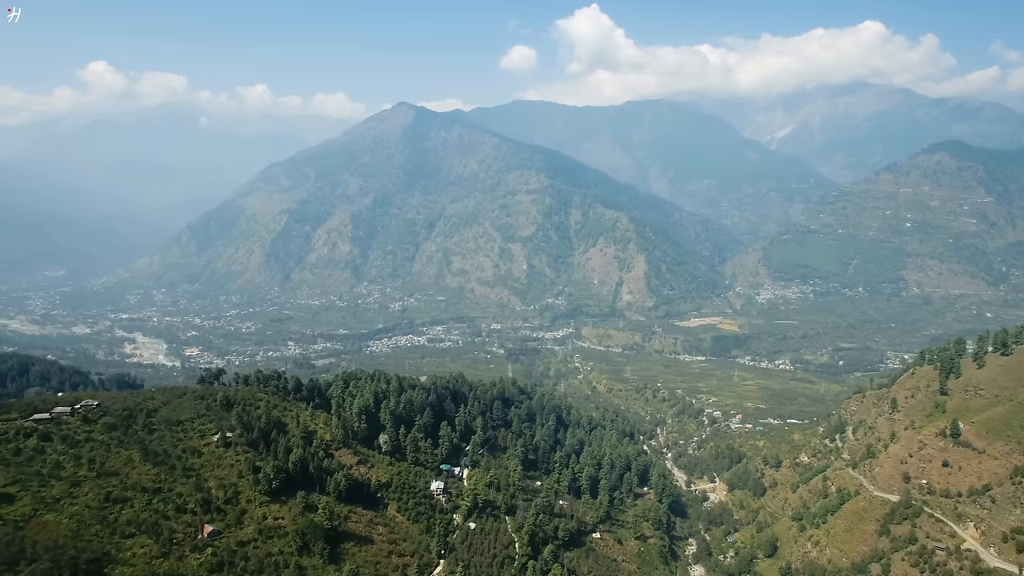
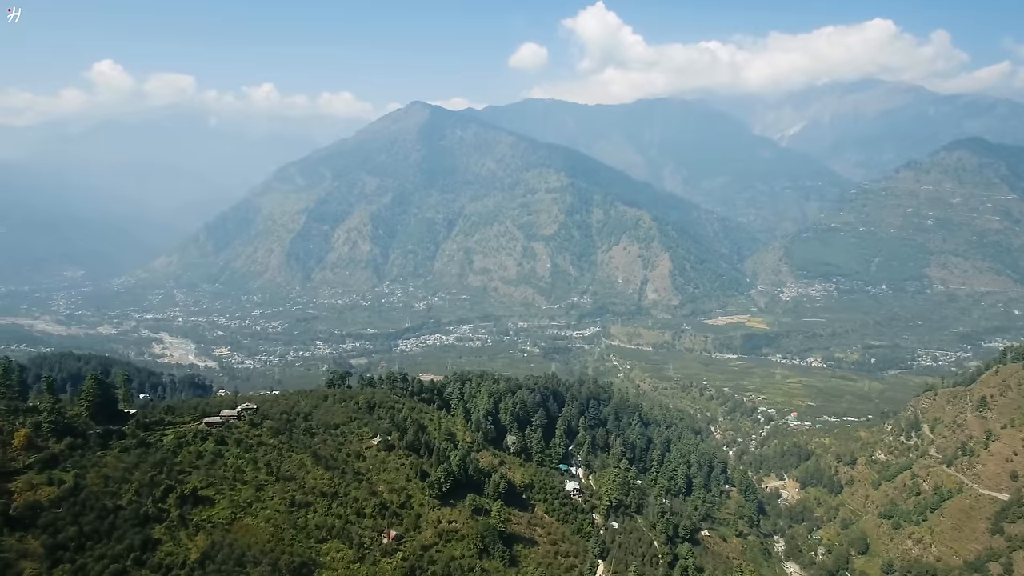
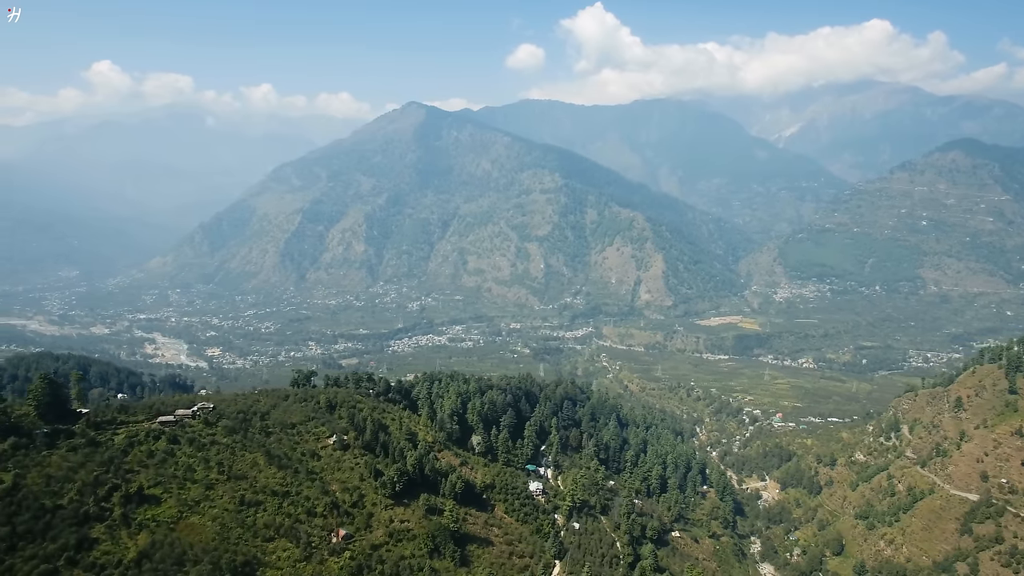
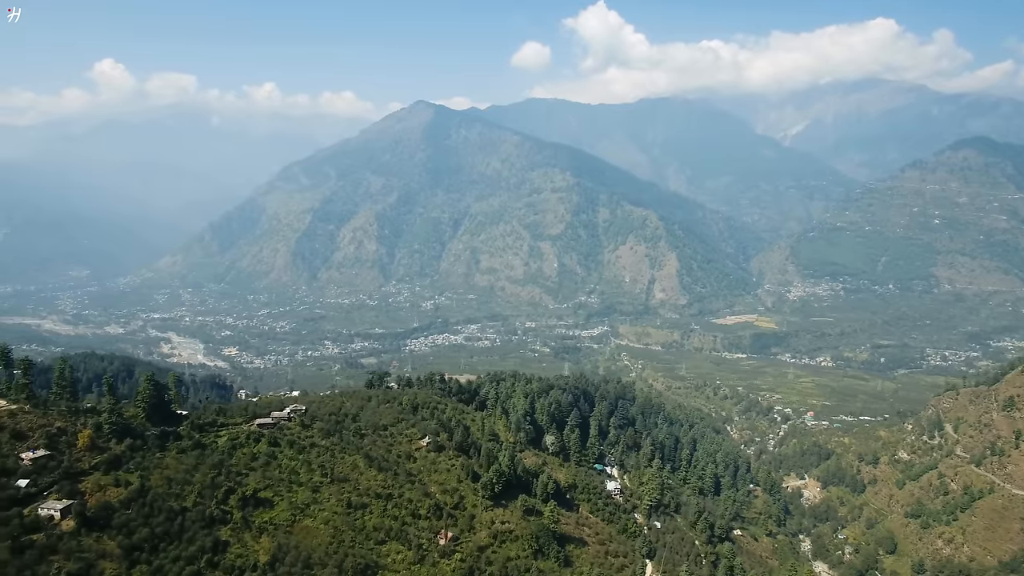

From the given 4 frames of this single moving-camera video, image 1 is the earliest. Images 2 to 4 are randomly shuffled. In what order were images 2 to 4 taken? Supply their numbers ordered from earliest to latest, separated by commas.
3, 2, 4
